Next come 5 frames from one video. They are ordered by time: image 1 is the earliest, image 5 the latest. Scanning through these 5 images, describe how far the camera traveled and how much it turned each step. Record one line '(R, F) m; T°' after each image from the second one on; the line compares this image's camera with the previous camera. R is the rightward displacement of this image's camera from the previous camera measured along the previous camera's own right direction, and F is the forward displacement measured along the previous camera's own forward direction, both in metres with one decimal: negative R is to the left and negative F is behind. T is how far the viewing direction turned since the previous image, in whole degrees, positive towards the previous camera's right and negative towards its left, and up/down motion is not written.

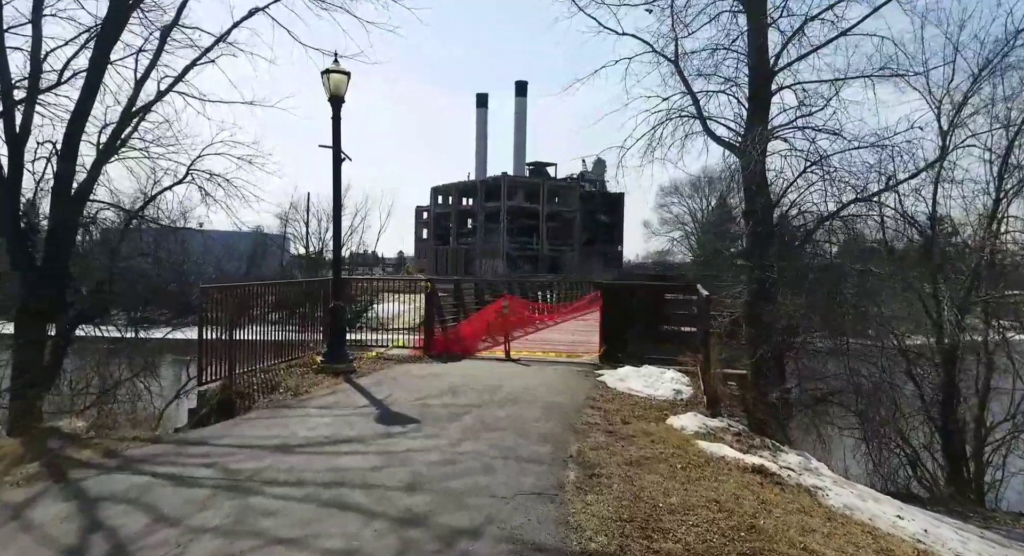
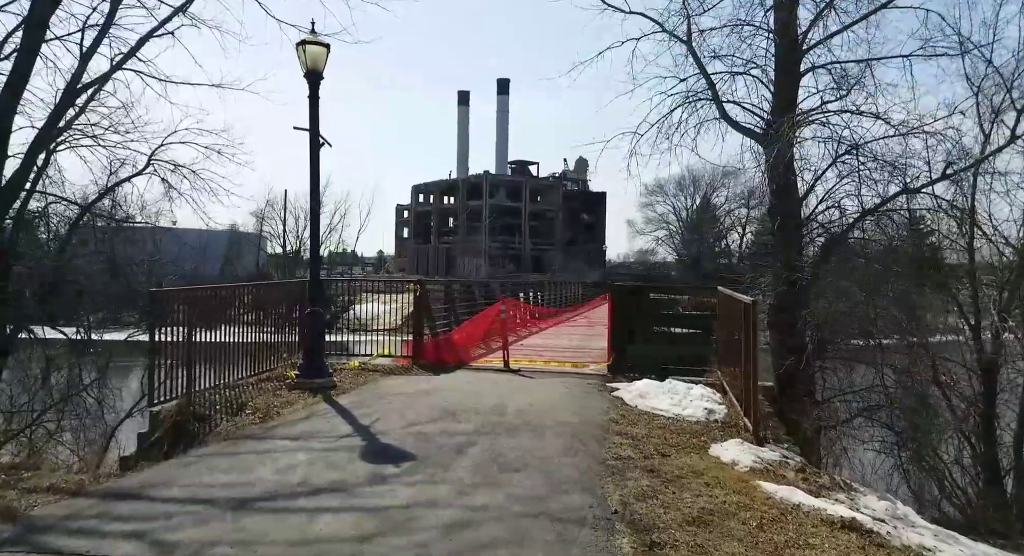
(-0.3, +1.2) m; +2°
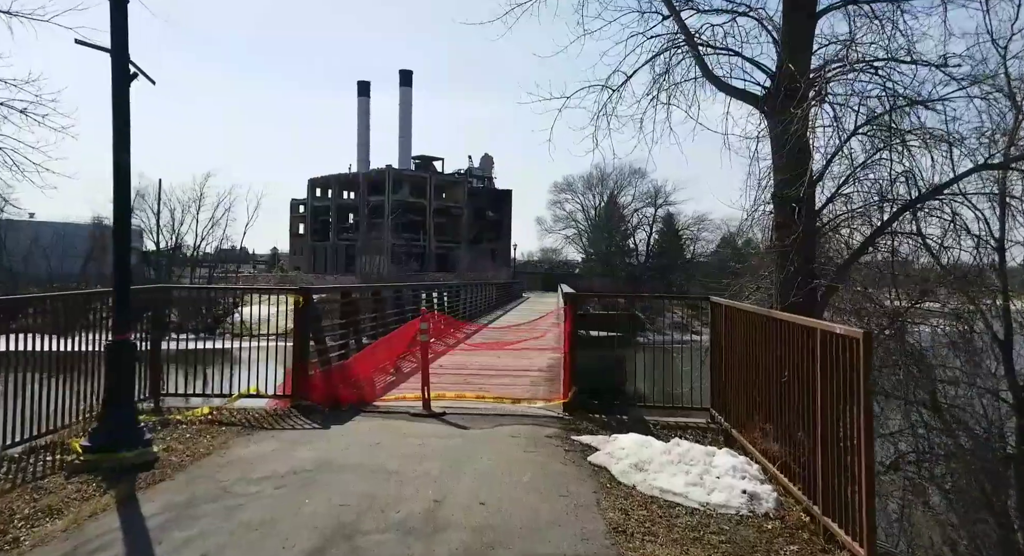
(-0.2, +2.9) m; +9°
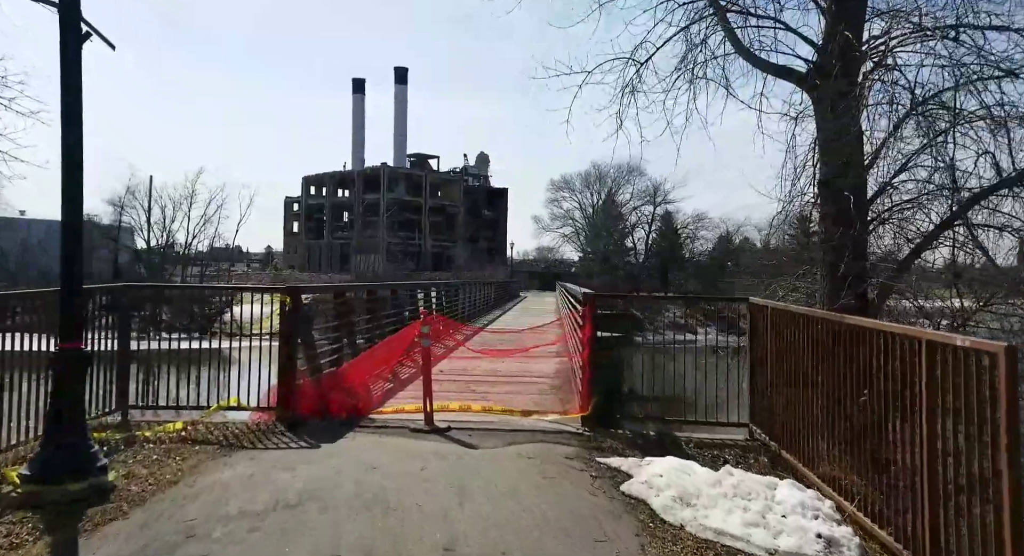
(-0.2, +0.8) m; 0°
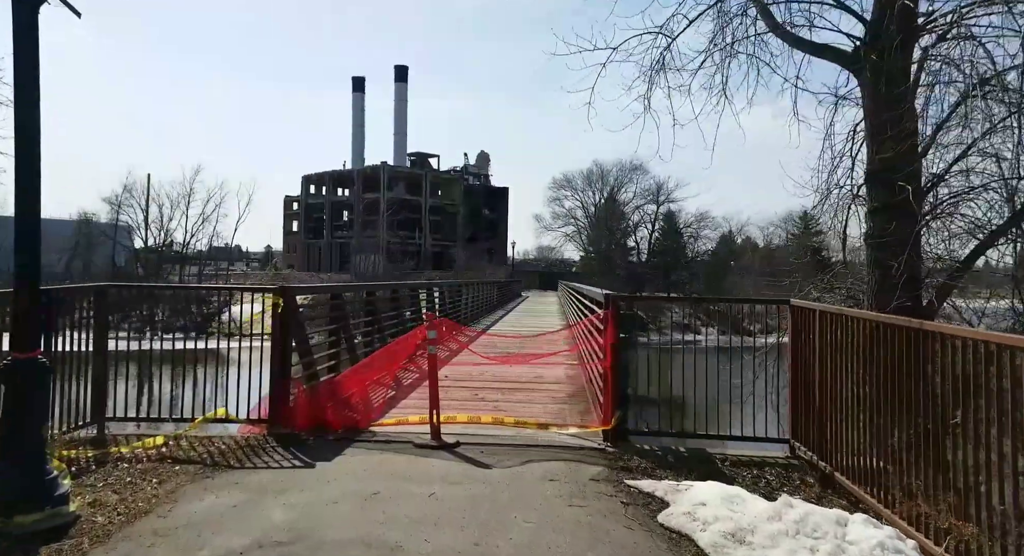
(-0.2, +0.6) m; 0°
